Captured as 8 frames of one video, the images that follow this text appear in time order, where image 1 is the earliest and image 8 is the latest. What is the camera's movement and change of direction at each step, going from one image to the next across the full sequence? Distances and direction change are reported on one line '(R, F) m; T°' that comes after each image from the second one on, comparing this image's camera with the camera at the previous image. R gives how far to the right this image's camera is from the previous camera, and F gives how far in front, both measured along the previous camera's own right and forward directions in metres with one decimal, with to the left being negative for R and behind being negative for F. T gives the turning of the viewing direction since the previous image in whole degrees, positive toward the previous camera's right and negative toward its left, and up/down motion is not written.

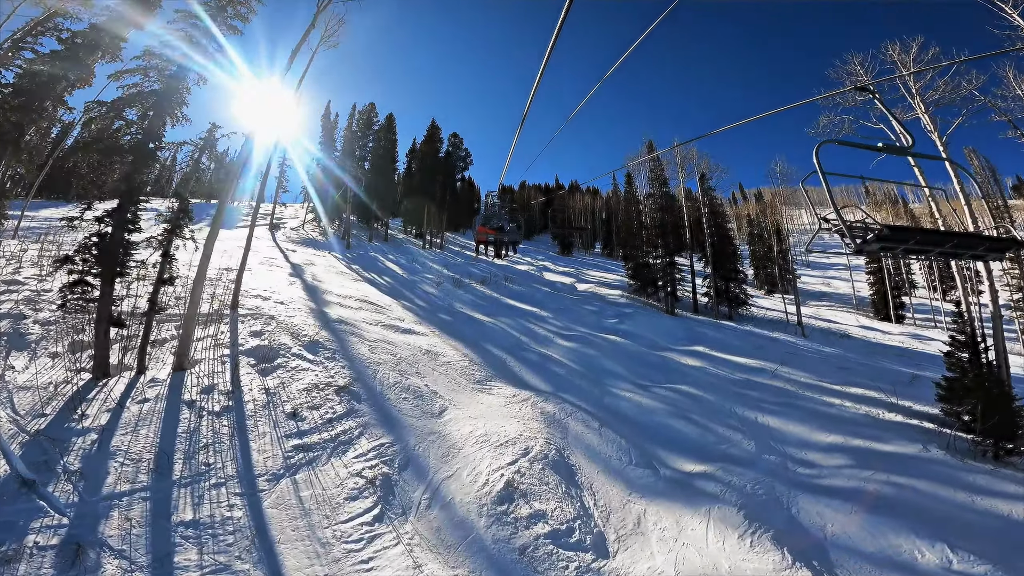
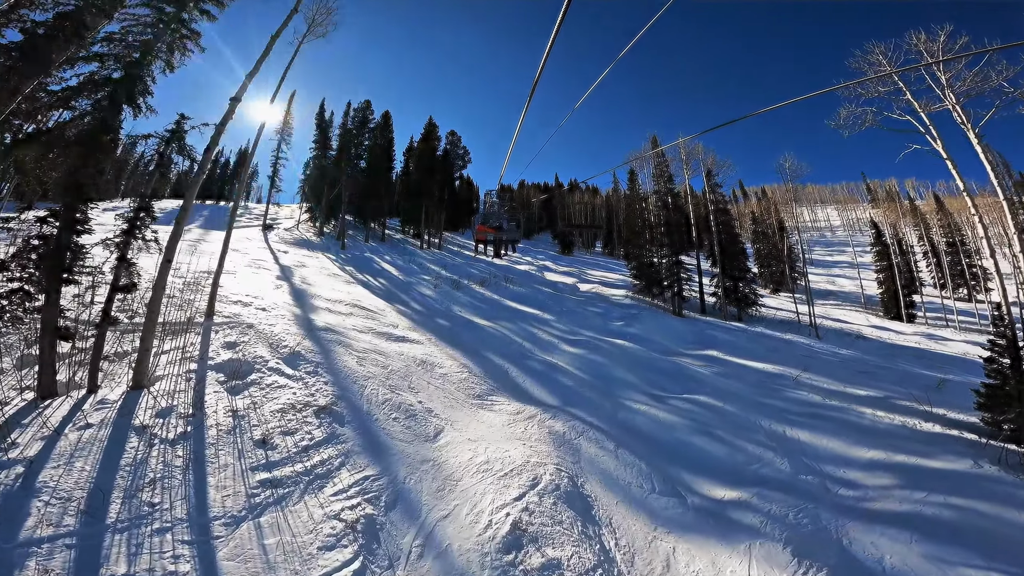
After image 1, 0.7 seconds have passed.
(-0.1, +0.7) m; 0°
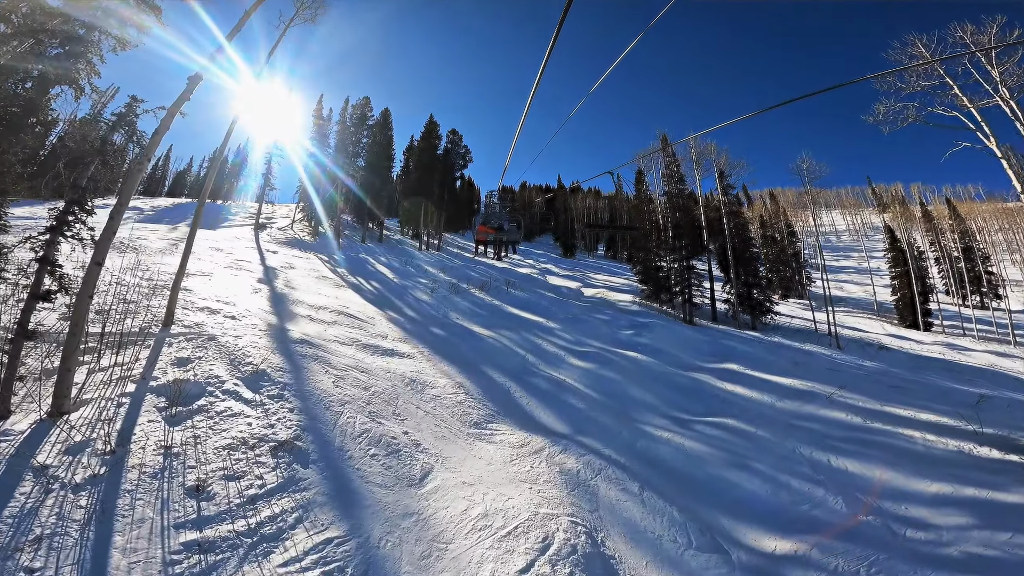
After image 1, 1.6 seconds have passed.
(0.0, +1.0) m; 0°
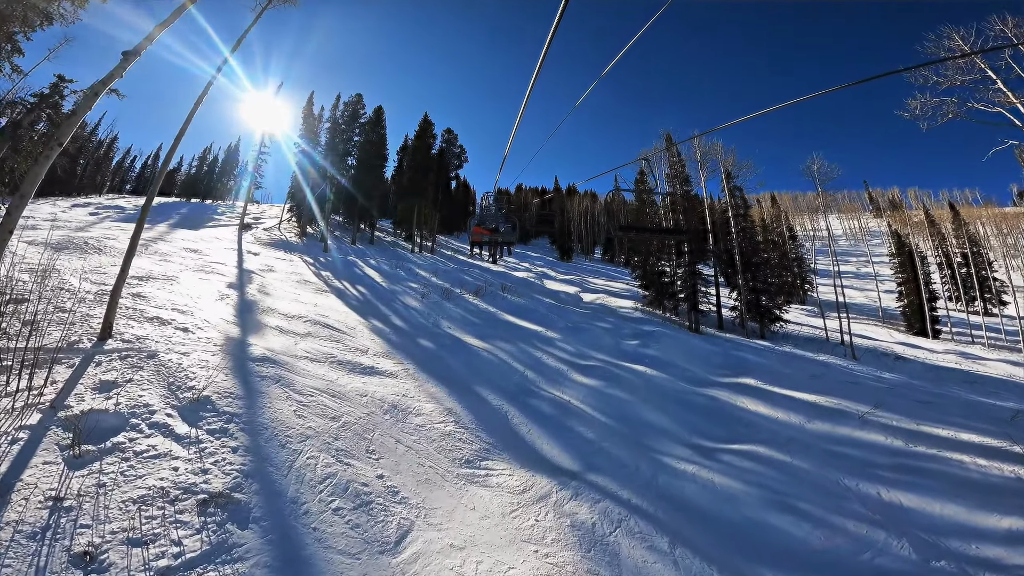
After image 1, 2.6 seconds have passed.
(0.0, +0.9) m; +1°
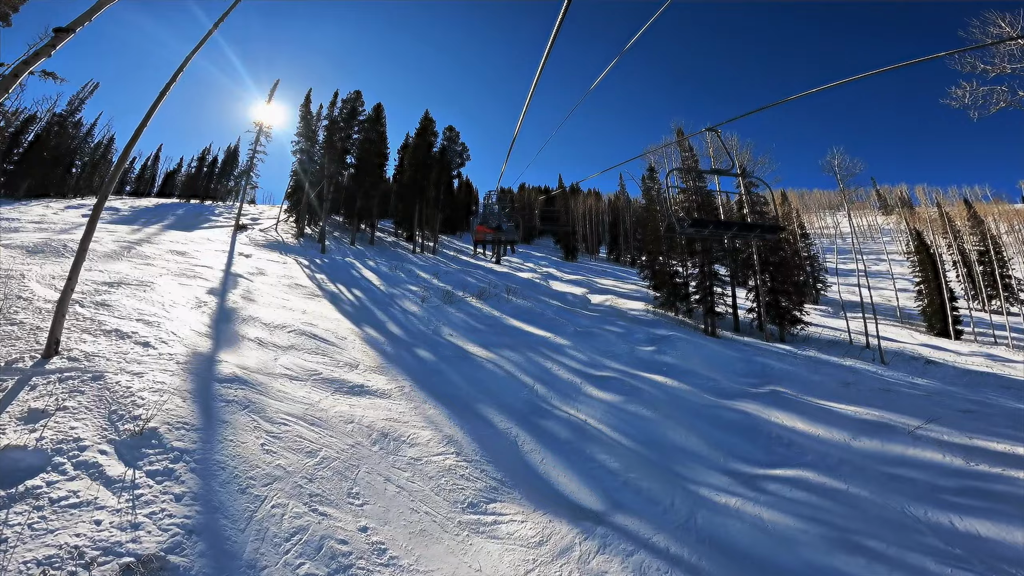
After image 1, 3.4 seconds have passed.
(-0.1, +0.8) m; 0°
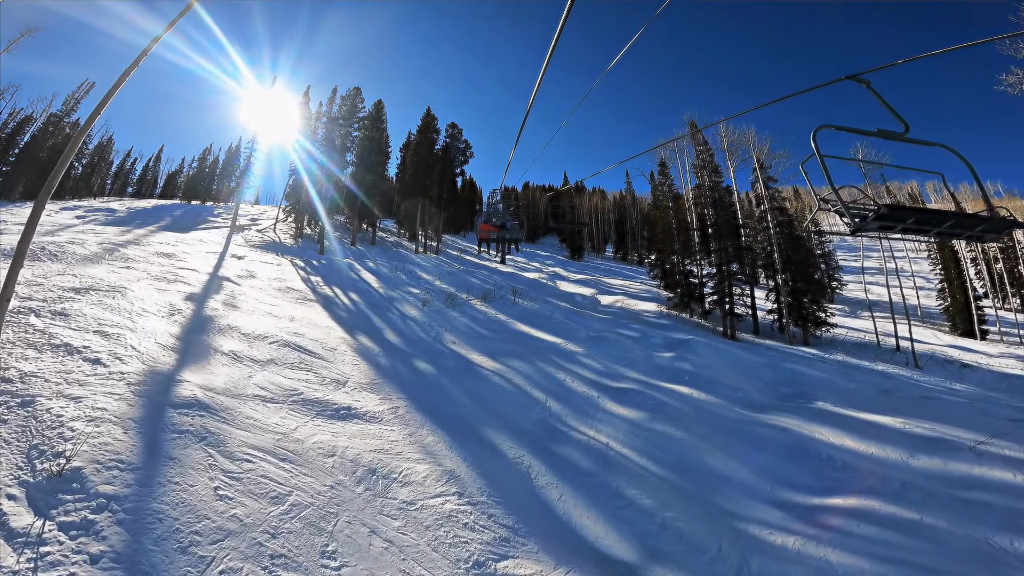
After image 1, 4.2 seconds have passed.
(-0.1, +0.8) m; 0°
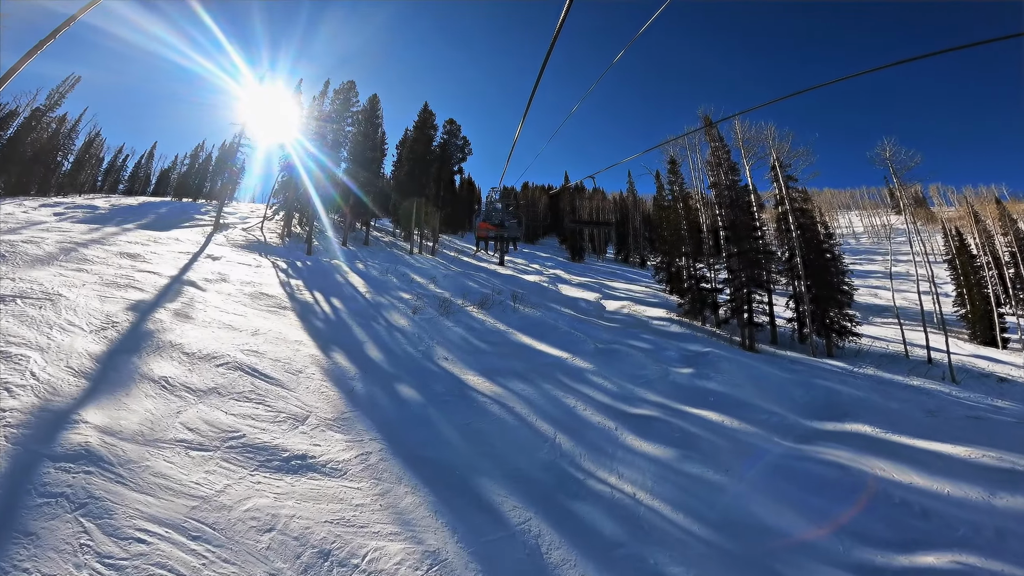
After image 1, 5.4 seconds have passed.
(0.0, +1.1) m; 0°
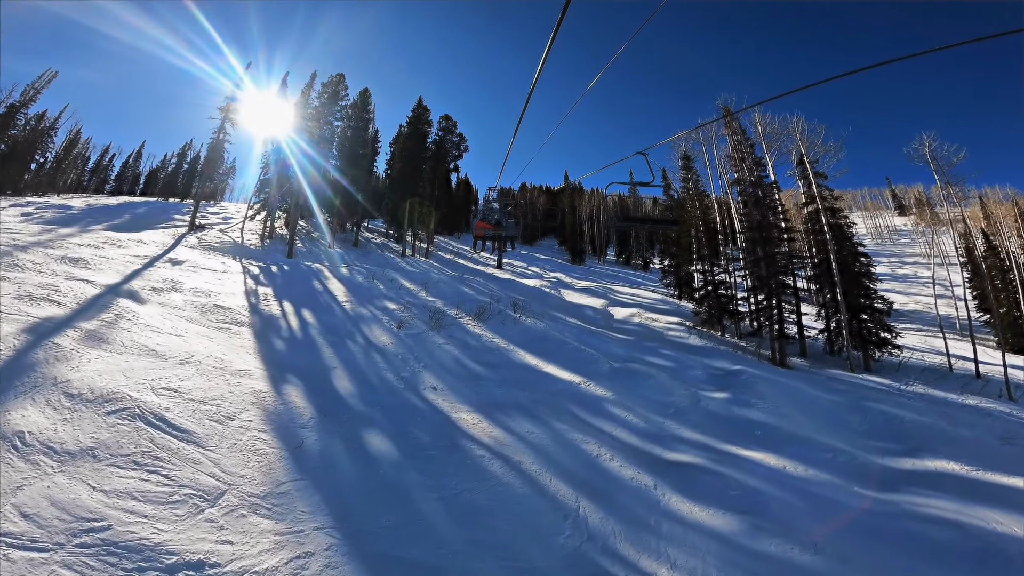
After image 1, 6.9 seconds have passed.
(-0.1, +1.4) m; 0°
